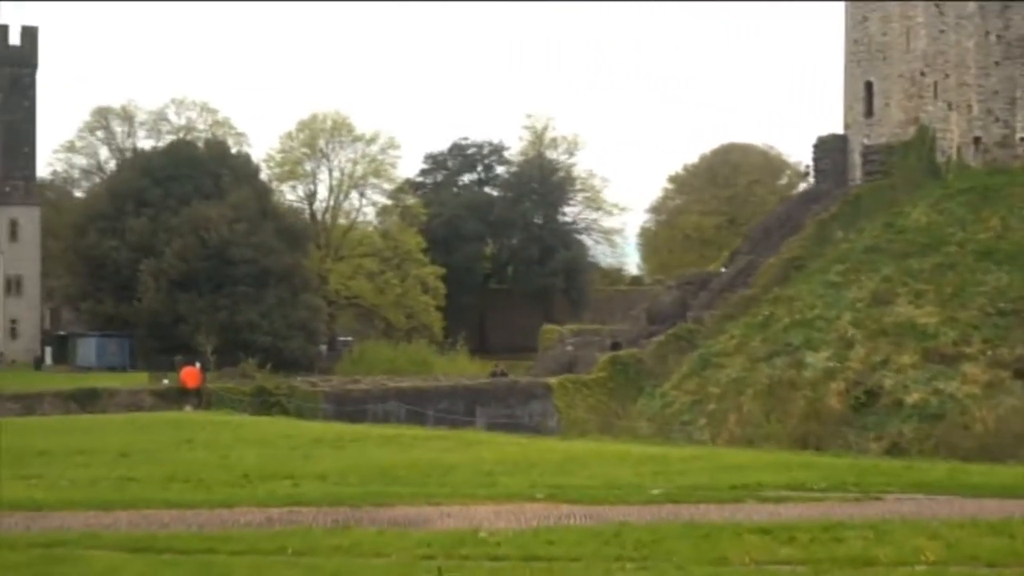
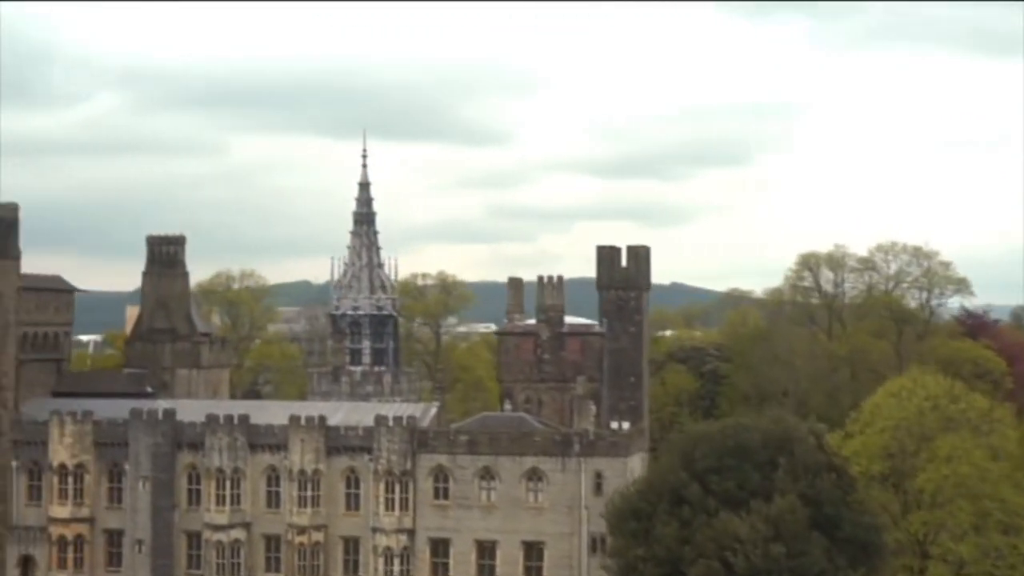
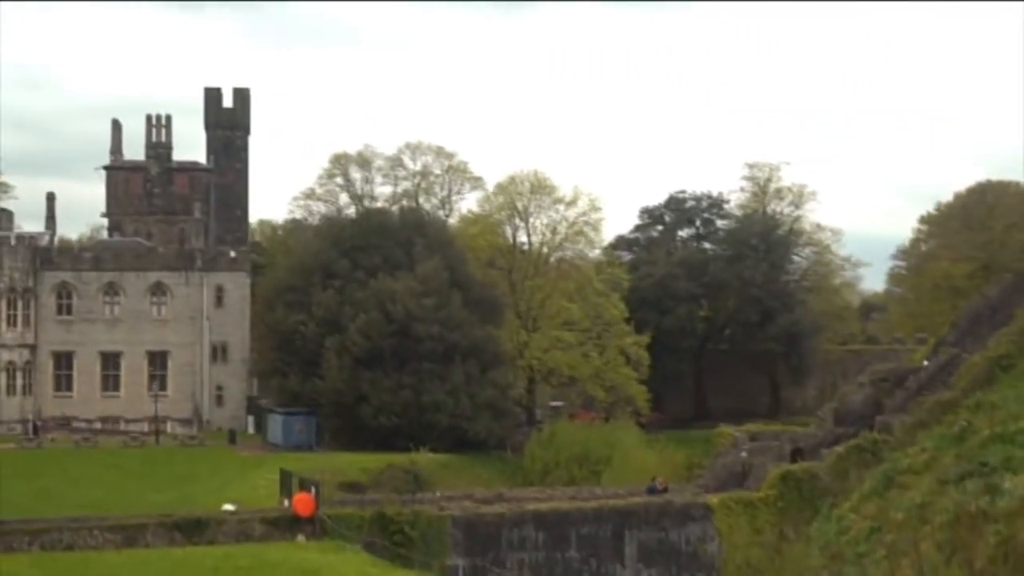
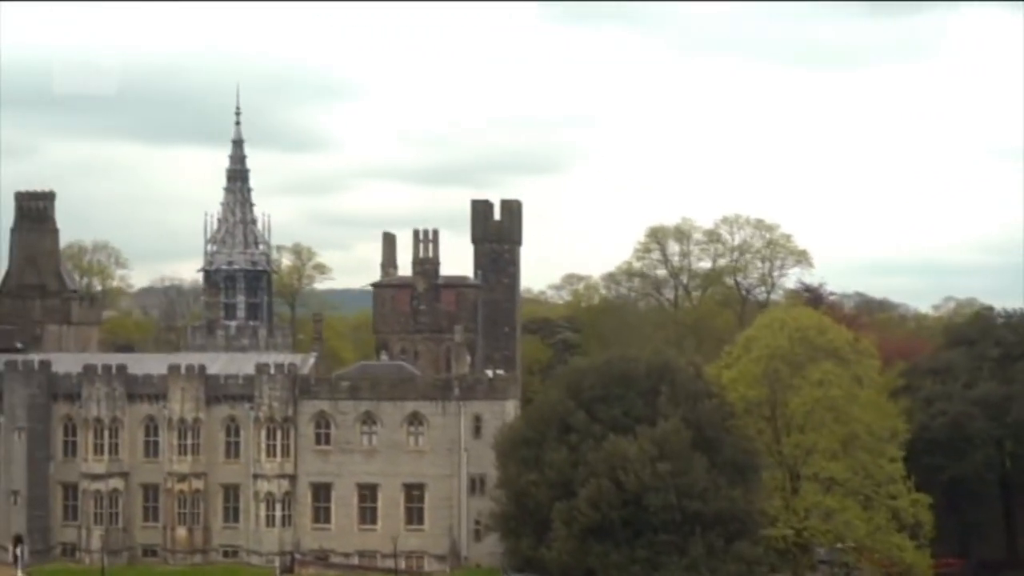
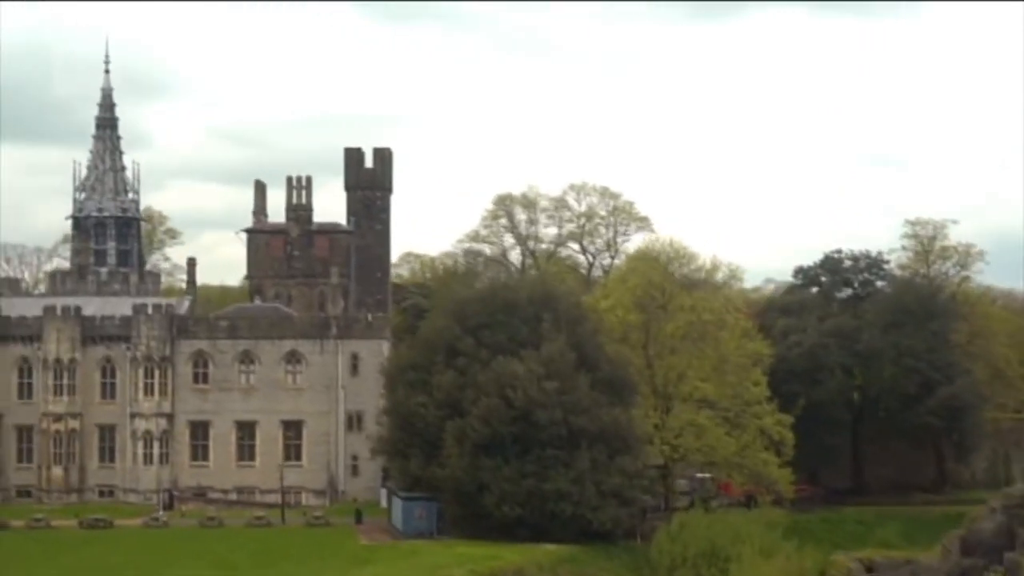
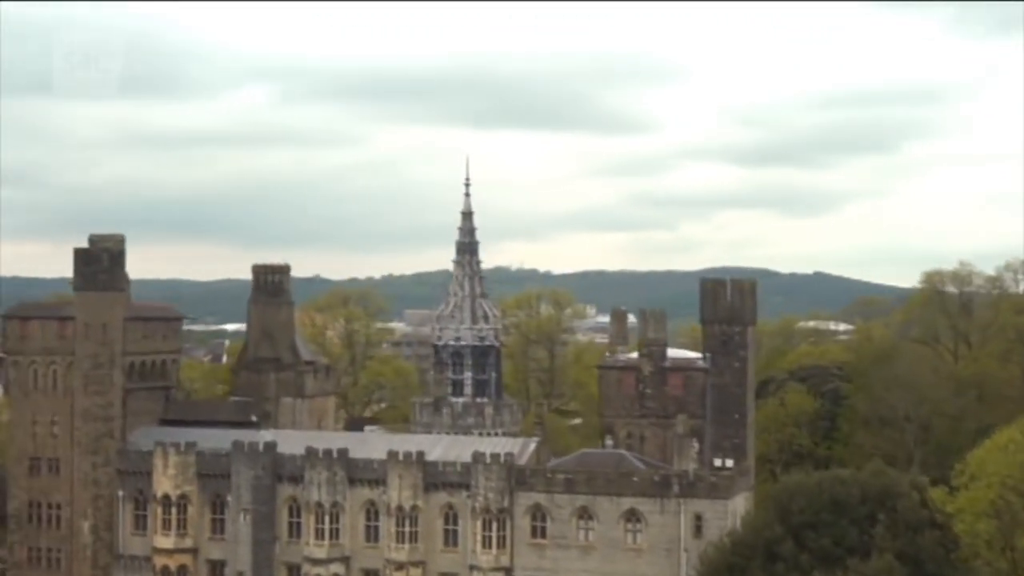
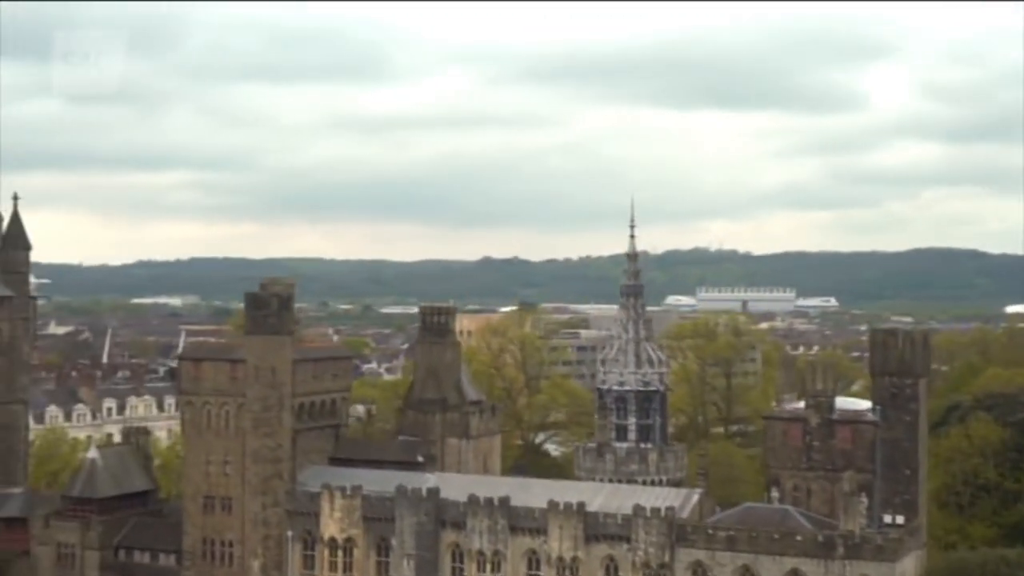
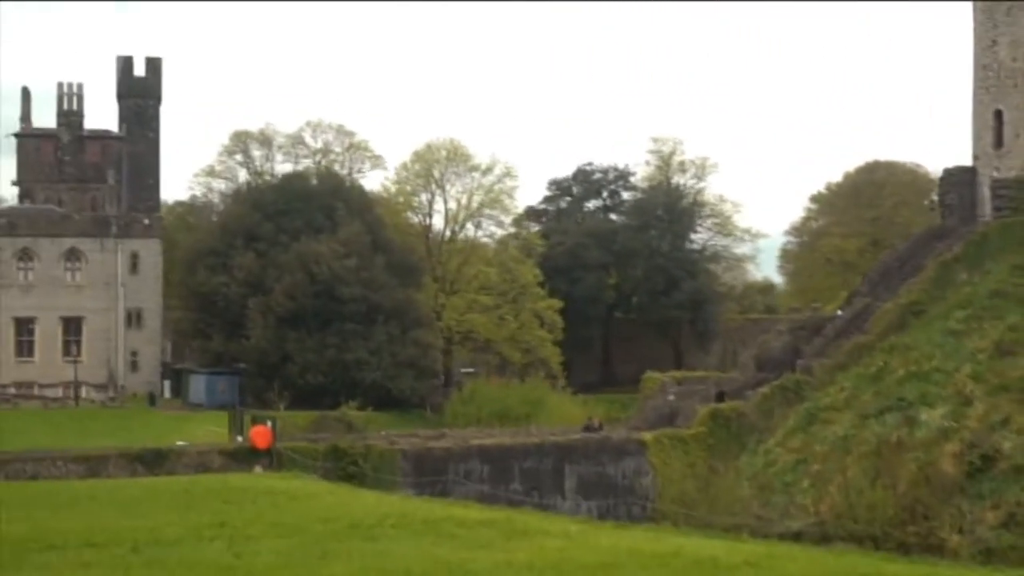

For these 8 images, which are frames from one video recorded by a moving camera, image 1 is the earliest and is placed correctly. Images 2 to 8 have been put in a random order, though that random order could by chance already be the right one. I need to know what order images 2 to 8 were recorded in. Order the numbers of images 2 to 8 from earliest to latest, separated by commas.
8, 3, 5, 4, 2, 6, 7
